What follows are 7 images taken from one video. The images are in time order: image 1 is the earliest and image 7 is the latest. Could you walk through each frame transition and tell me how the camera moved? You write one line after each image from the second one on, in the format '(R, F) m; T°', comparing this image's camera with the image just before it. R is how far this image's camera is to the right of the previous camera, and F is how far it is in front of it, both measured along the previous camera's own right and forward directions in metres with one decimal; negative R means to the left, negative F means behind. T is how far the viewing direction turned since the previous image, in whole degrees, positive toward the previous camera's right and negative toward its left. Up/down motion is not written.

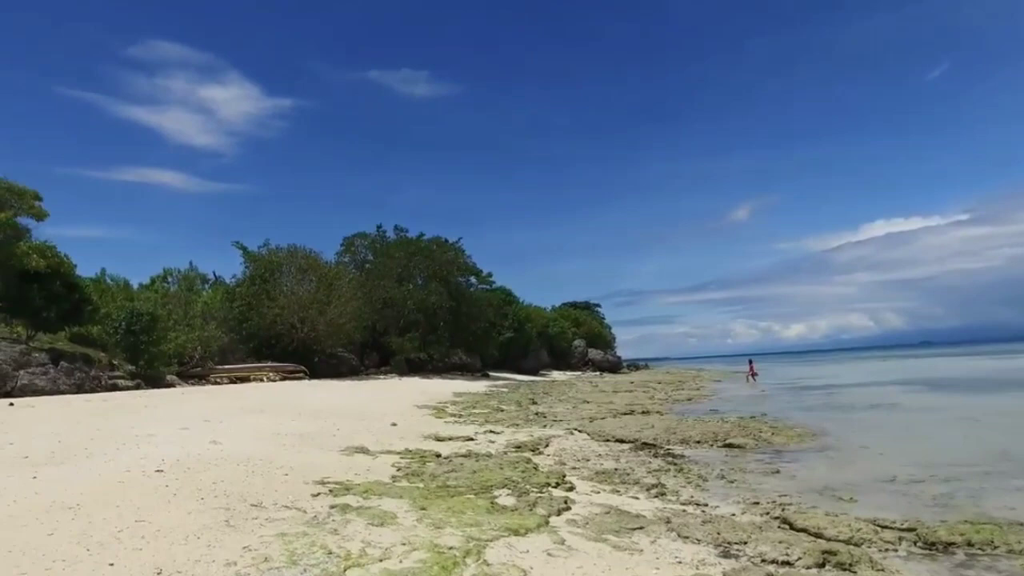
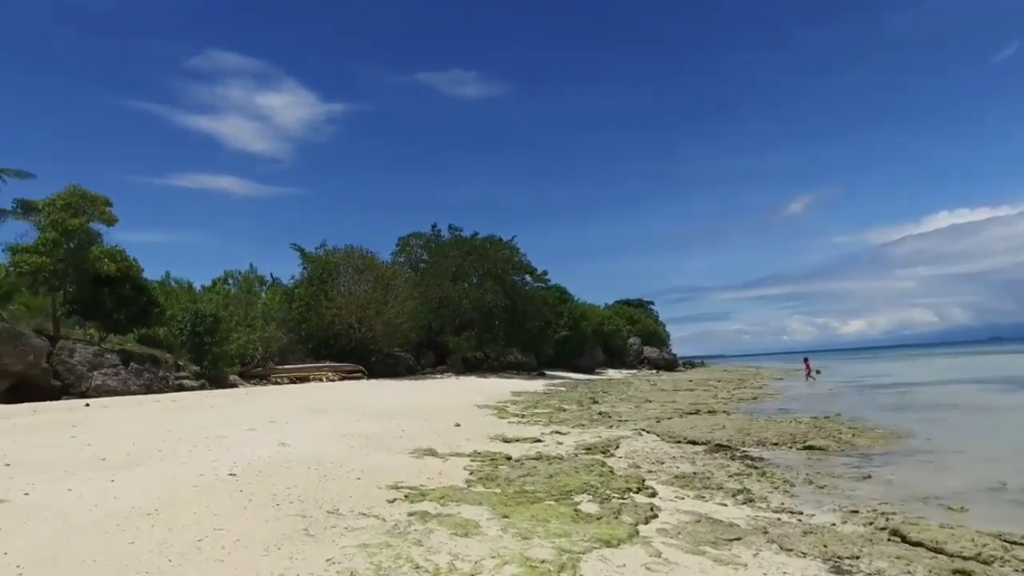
(-0.4, +0.5) m; -4°
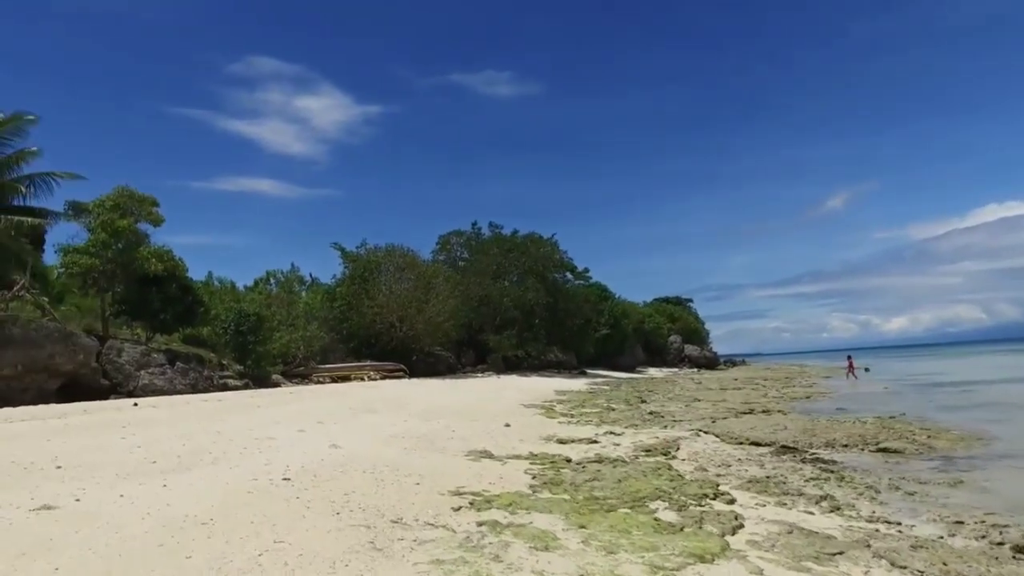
(-0.4, +0.6) m; -3°
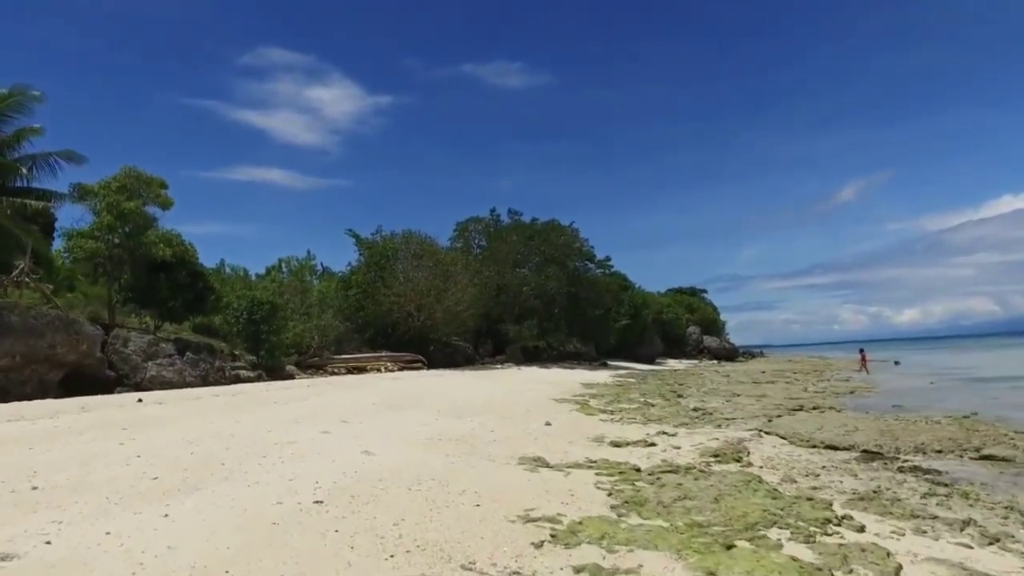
(-0.8, +1.6) m; -1°
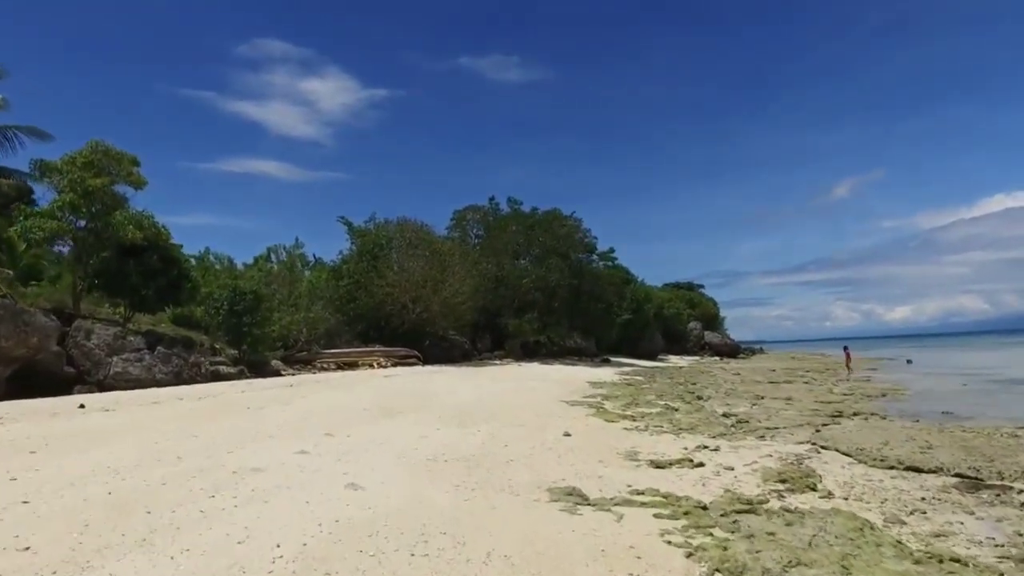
(-0.5, +2.3) m; +1°
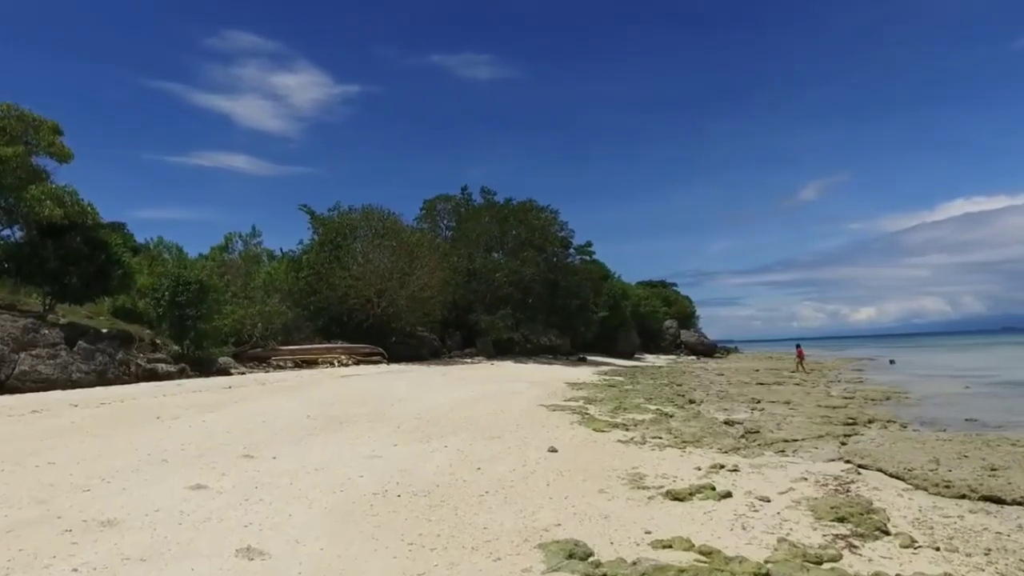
(-0.1, +2.5) m; +2°
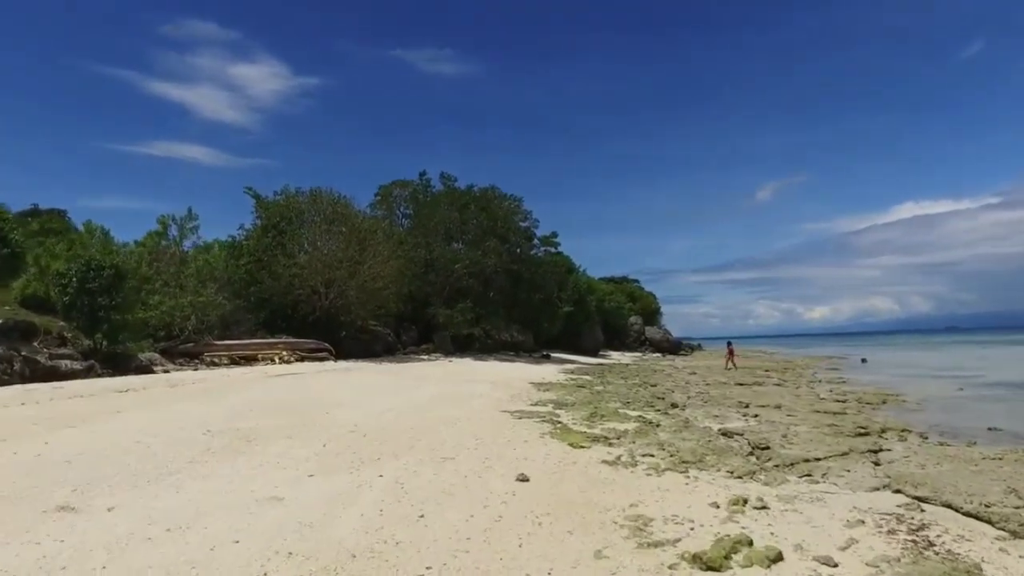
(0.0, +2.8) m; +3°
